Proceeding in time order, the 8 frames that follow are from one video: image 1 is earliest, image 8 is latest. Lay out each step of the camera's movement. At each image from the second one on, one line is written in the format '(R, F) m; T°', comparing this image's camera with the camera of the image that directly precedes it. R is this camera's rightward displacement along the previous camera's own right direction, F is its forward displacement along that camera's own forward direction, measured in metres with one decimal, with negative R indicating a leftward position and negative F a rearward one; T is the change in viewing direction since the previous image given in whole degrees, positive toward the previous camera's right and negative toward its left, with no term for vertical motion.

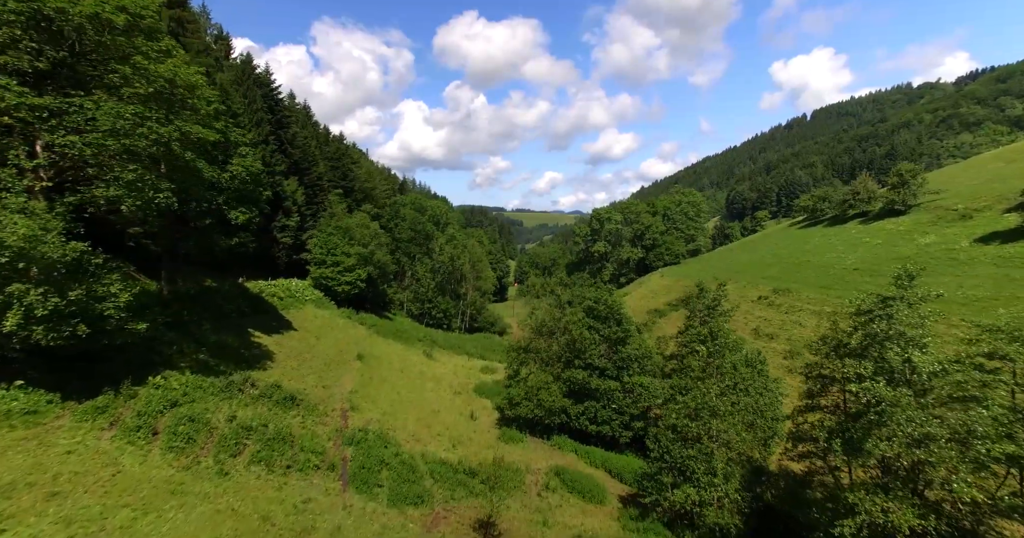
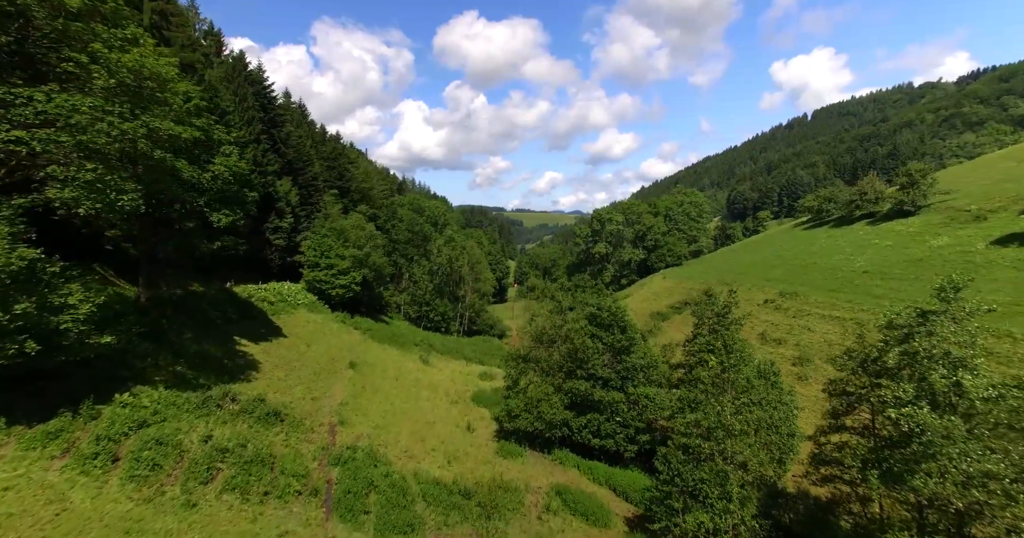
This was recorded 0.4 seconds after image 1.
(+0.1, +1.5) m; 0°
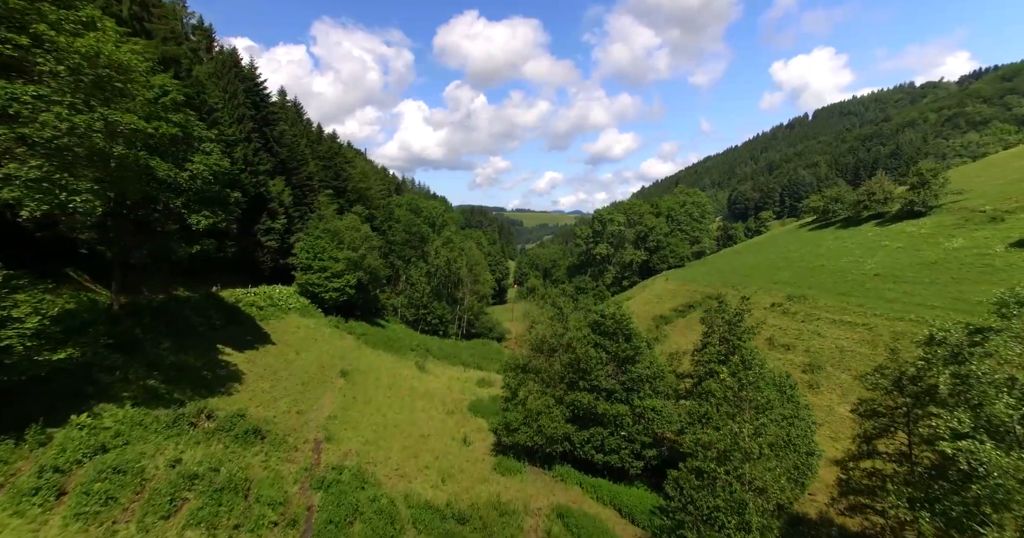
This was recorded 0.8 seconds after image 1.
(+0.1, +1.7) m; 0°
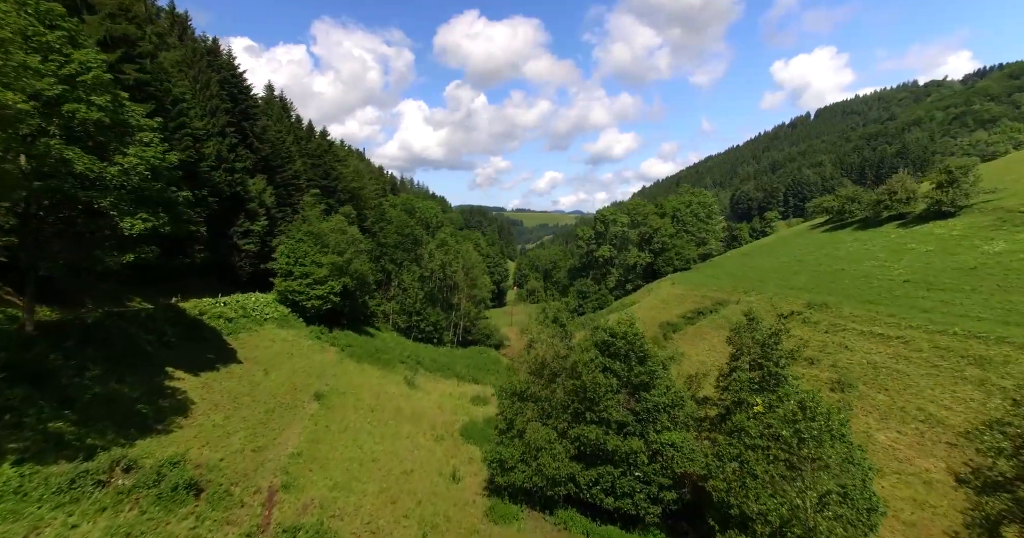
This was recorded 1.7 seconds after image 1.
(+0.2, +4.0) m; 0°
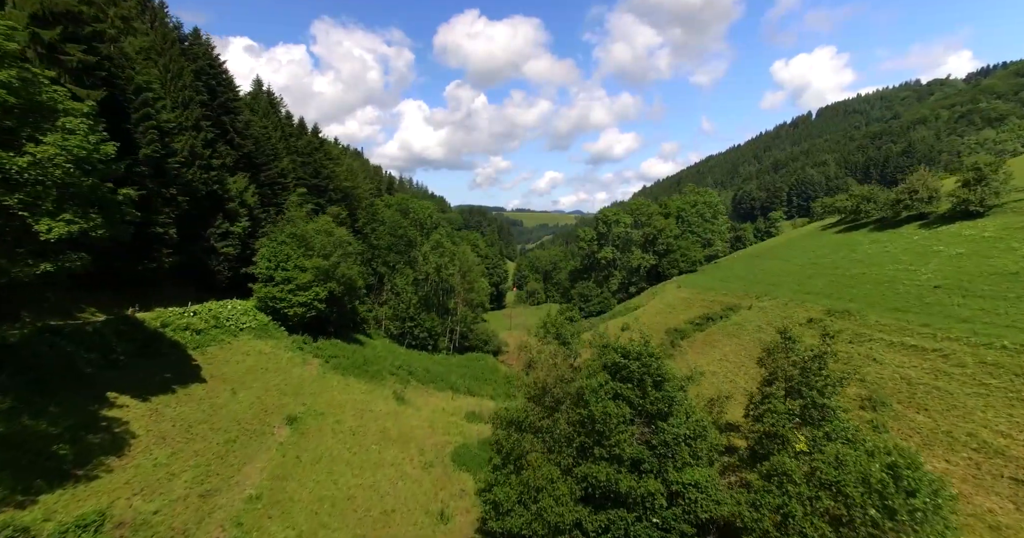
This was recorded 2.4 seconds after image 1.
(+0.2, +3.4) m; 0°
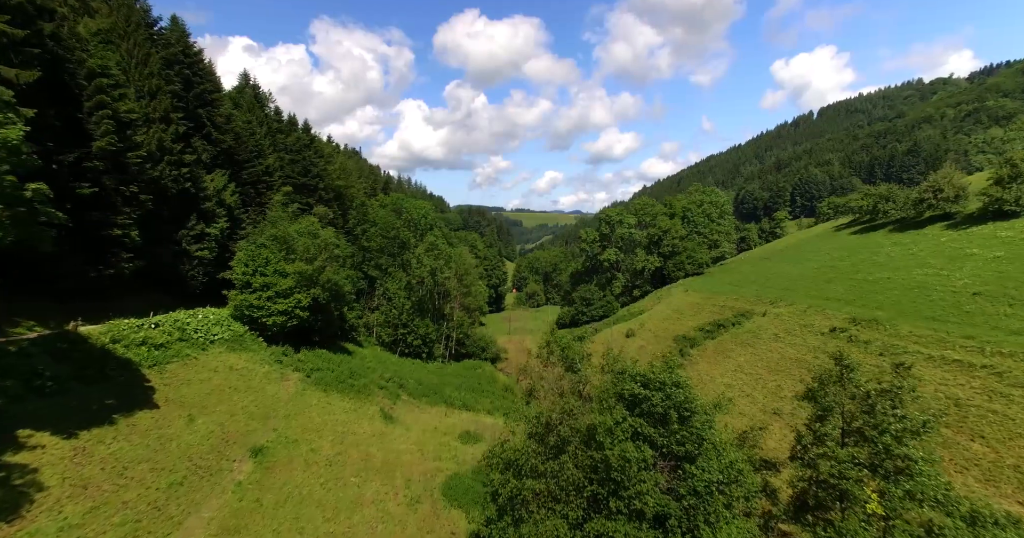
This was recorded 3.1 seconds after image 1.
(+0.1, +3.6) m; 0°
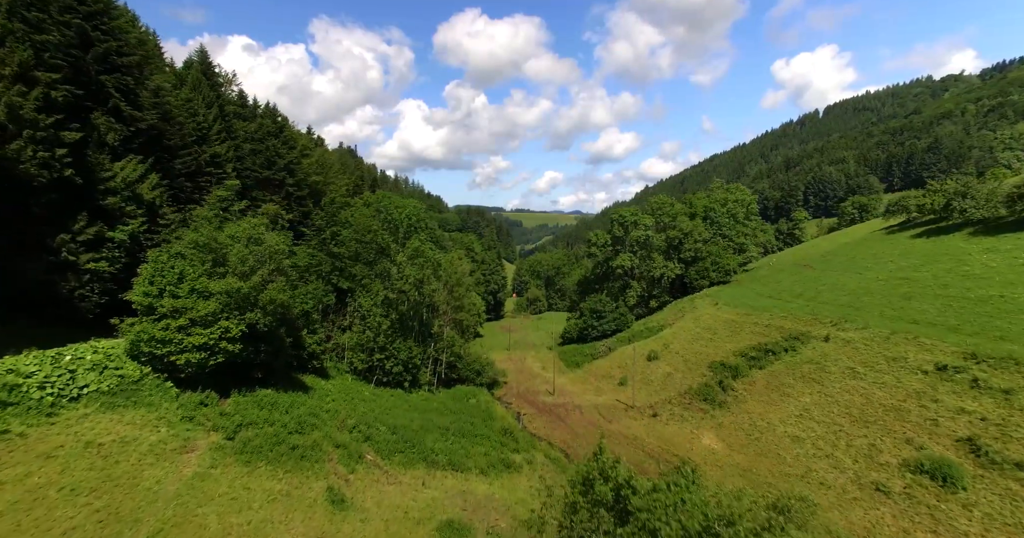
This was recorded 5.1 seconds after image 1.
(-0.1, +11.1) m; 0°
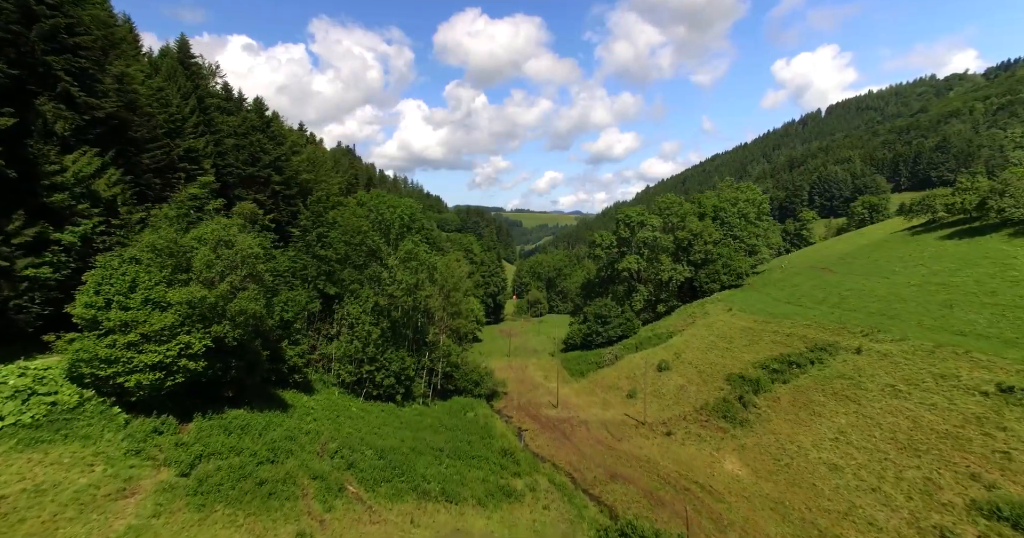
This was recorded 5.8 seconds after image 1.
(-0.1, +4.1) m; 0°
